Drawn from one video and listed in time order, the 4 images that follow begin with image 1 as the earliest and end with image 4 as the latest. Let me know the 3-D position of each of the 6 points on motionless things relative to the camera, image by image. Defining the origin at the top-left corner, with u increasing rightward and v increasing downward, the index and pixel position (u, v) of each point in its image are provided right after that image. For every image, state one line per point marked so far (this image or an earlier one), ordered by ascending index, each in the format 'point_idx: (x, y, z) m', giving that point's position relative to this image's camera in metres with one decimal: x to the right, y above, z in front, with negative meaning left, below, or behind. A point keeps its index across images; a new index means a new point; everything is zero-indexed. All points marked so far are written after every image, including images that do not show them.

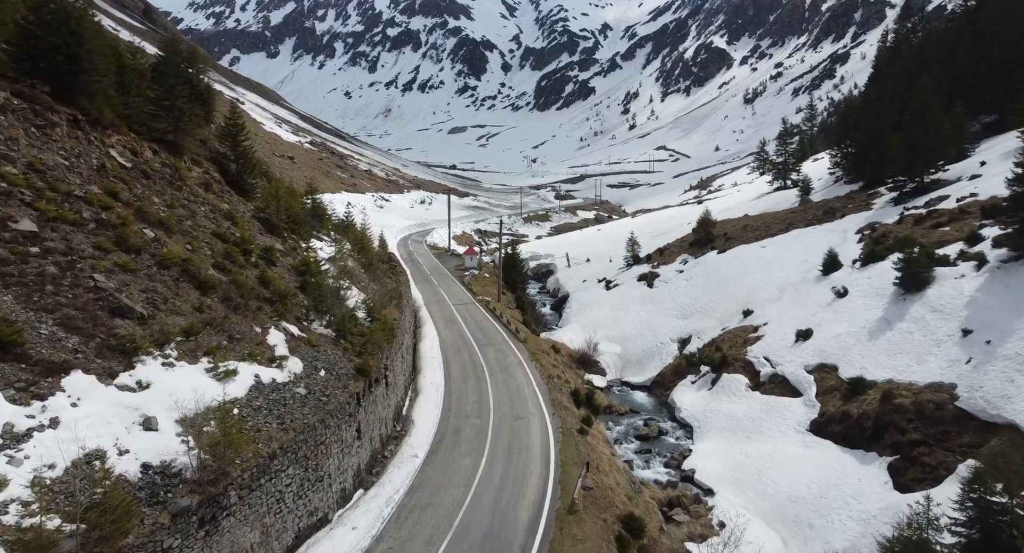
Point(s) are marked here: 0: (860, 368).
0: (+10.3, -2.8, +19.9) m
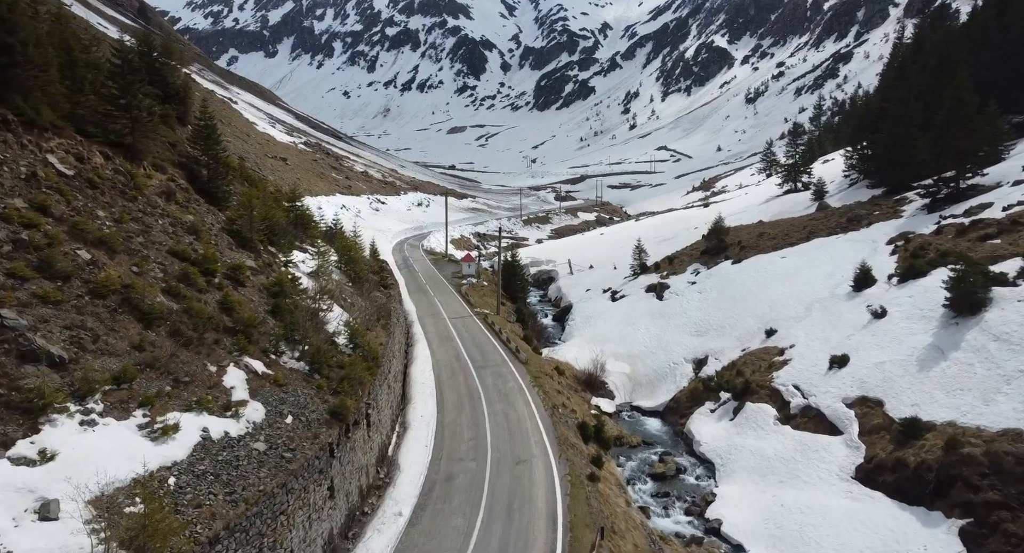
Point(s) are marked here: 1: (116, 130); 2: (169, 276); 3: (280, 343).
0: (+10.3, -3.3, +17.5) m
1: (-11.1, +4.1, +19.0) m
2: (-7.7, 0.0, +15.3) m
3: (-5.6, -1.7, +16.4) m
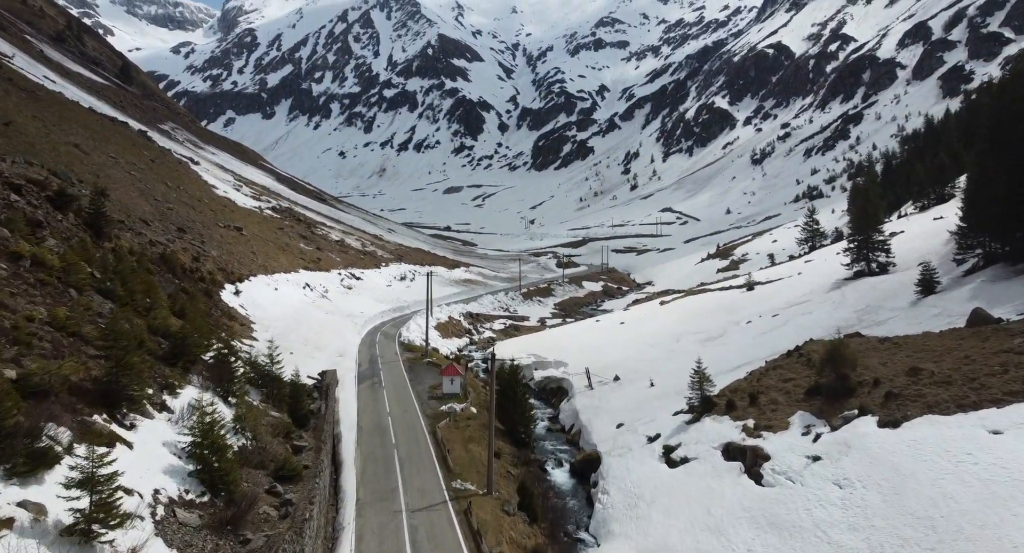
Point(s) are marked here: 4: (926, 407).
0: (+10.4, -6.9, +3.7) m
1: (-11.0, +0.3, +5.8) m
2: (-7.7, -3.4, +1.8) m
3: (-5.5, -5.2, +2.7) m
4: (+12.0, -3.7, +19.5) m
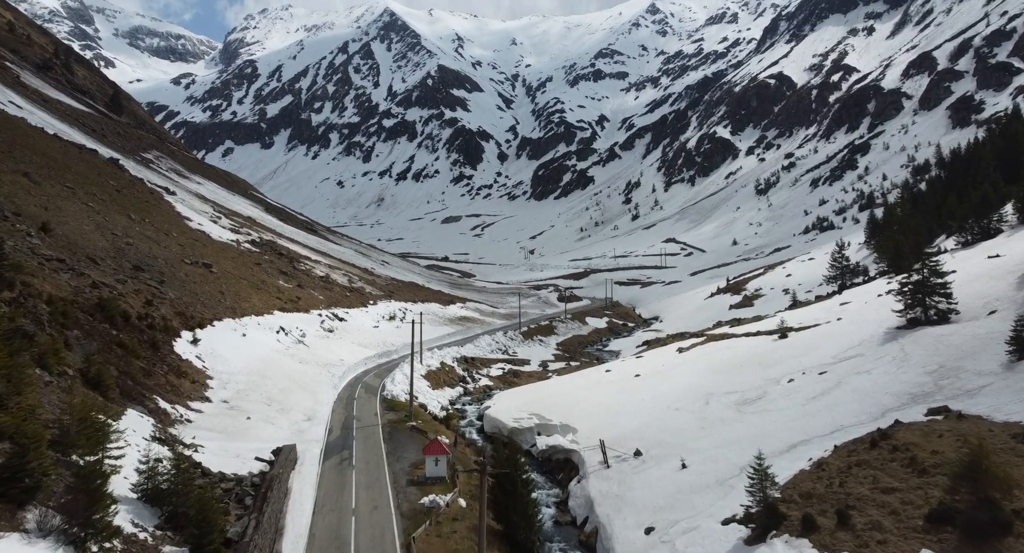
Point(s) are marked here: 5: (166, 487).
0: (+10.3, -8.0, -3.5) m
1: (-11.1, -0.8, -1.1) m
2: (-7.7, -4.4, -5.3) m
3: (-5.6, -6.2, -4.5) m
4: (+12.0, -5.5, +12.5) m
5: (-9.2, -5.6, +18.1) m
